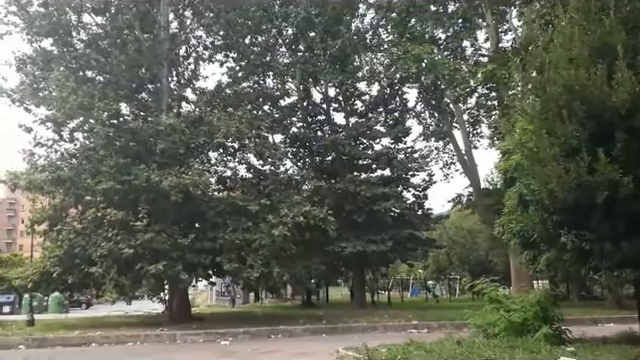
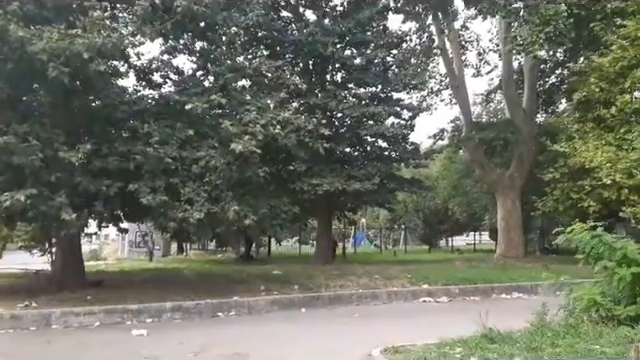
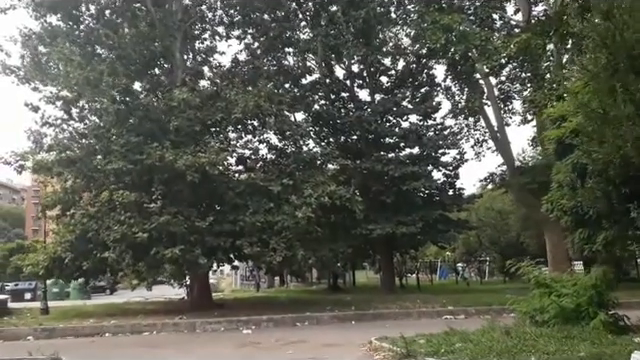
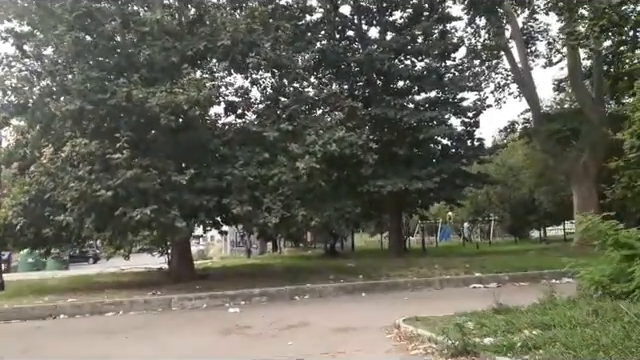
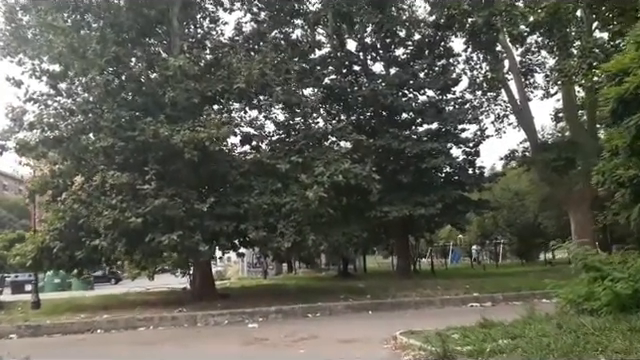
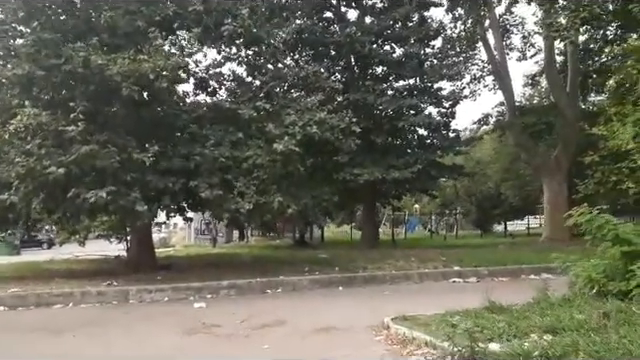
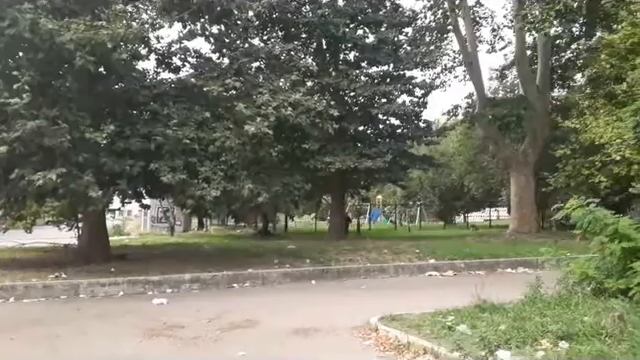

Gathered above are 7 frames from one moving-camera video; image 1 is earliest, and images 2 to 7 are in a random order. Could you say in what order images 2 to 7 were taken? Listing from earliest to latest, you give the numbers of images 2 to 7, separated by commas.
3, 5, 4, 6, 7, 2
